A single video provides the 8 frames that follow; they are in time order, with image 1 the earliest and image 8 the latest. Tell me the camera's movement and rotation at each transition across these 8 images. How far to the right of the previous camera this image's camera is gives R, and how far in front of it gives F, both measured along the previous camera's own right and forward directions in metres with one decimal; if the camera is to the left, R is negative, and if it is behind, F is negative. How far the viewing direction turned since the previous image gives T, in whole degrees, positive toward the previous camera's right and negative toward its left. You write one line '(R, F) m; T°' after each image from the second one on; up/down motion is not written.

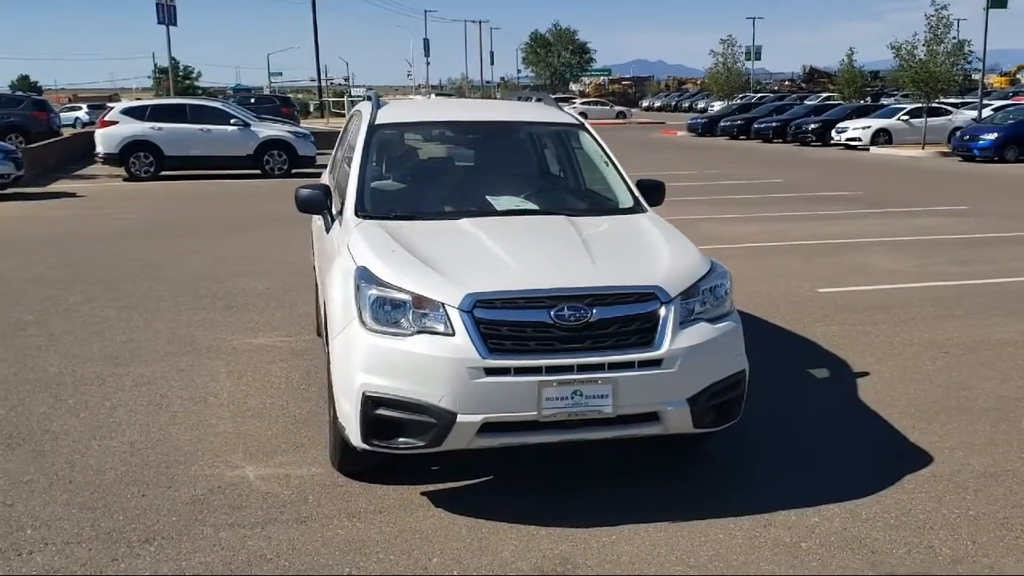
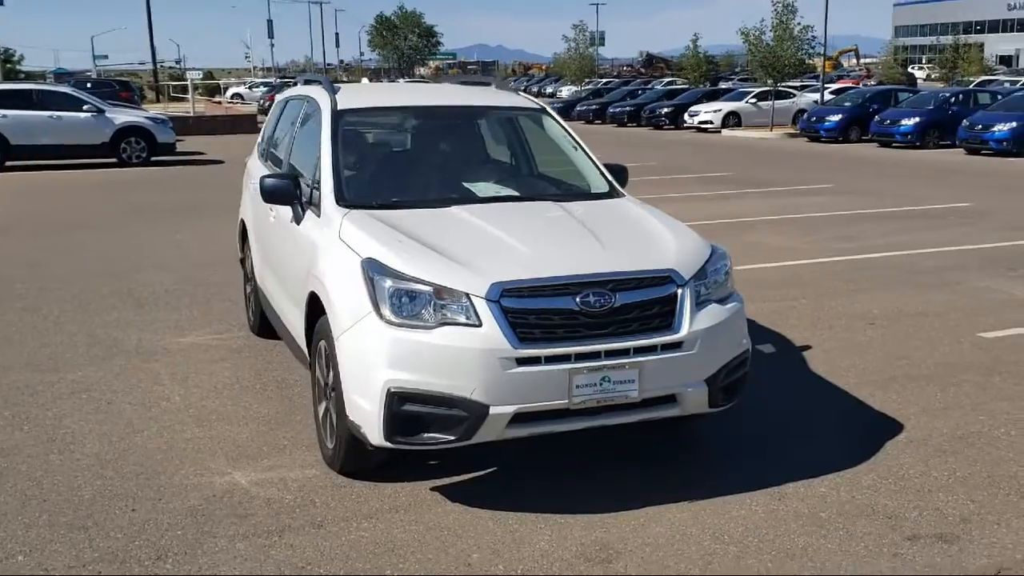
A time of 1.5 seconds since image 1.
(-0.7, +0.1) m; +9°
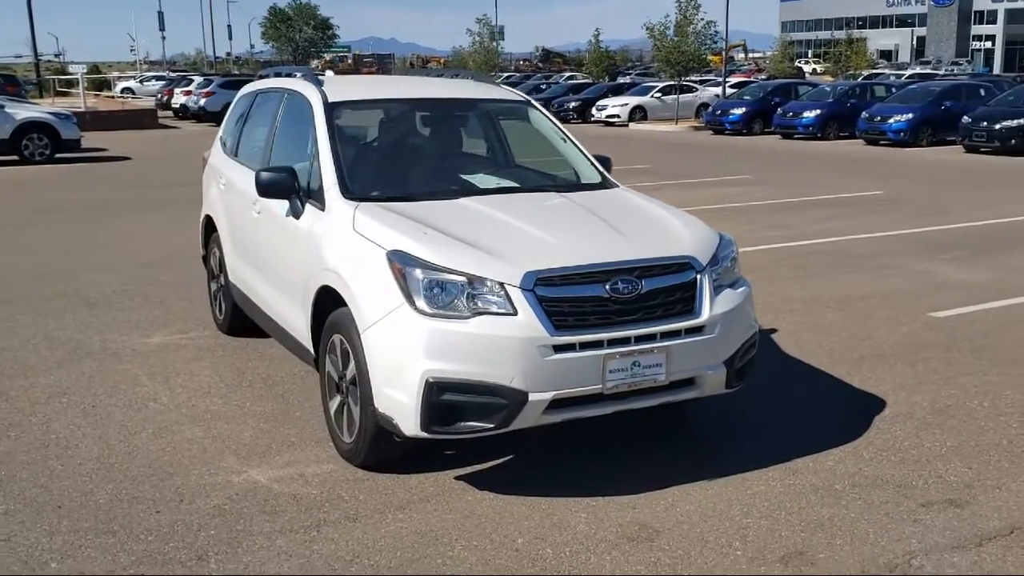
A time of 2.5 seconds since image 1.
(-0.6, 0.0) m; +6°
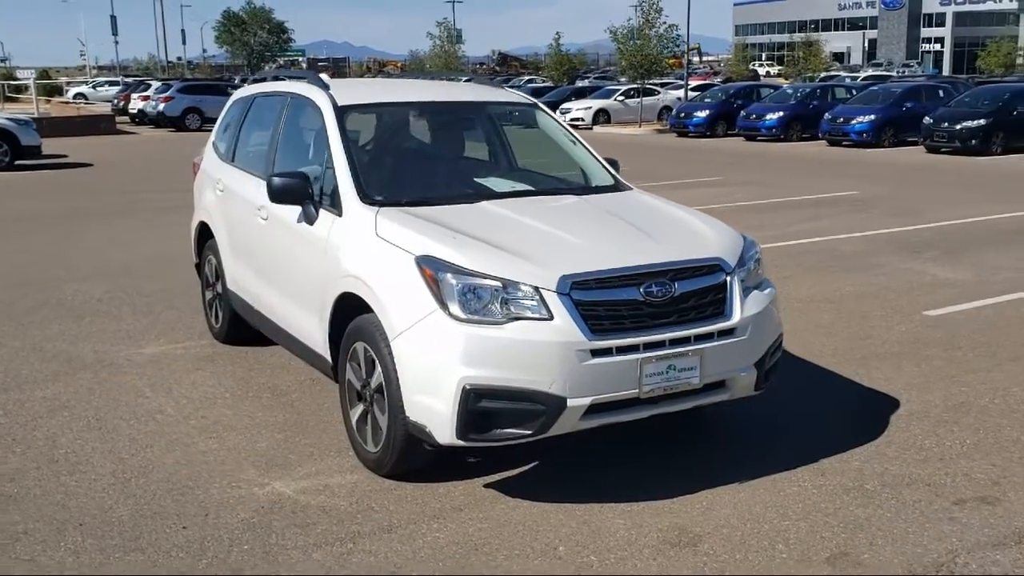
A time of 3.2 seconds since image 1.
(-0.3, +0.1) m; +2°
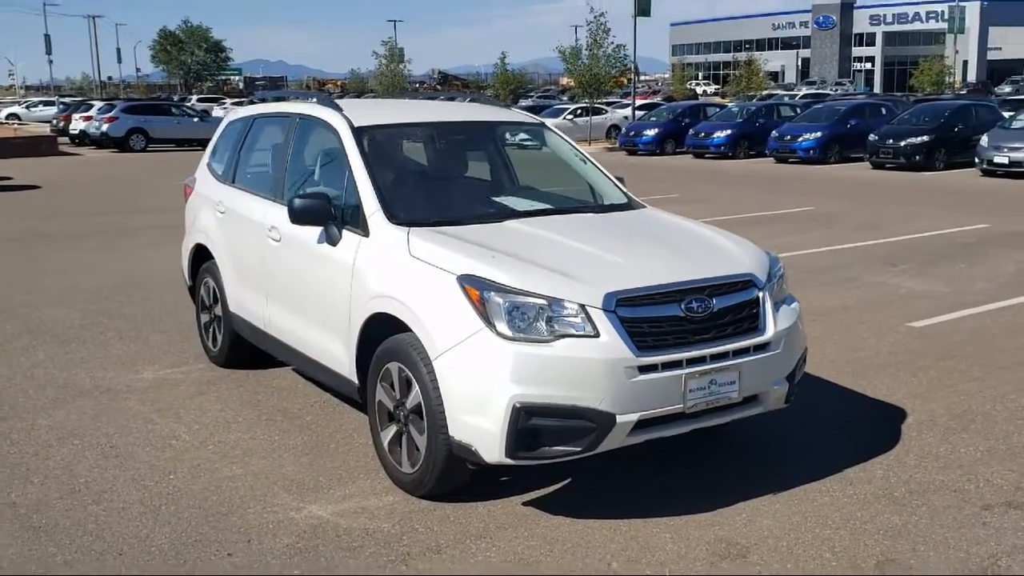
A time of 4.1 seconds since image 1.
(-0.4, 0.0) m; +3°
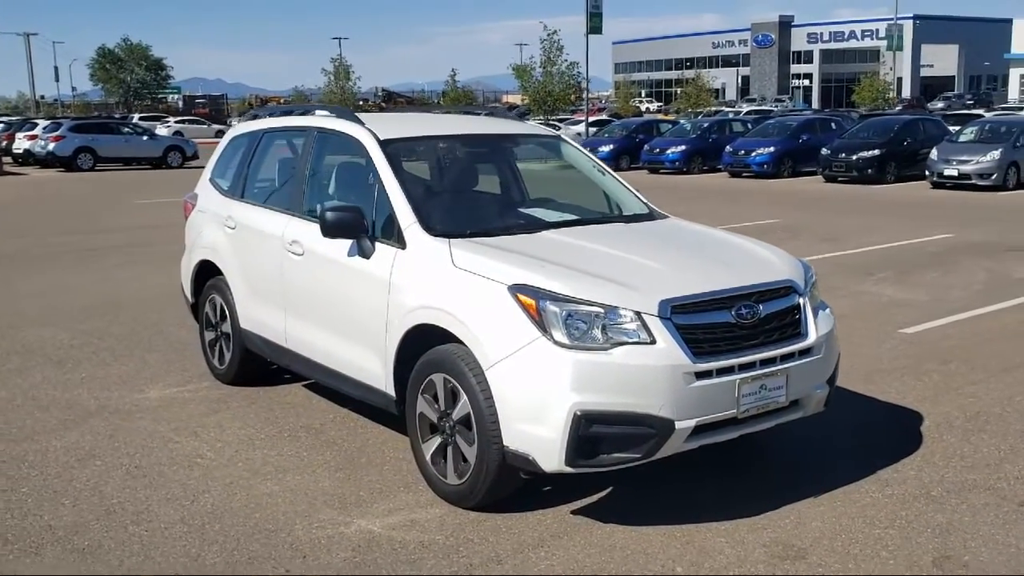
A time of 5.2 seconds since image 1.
(-0.5, 0.0) m; +3°
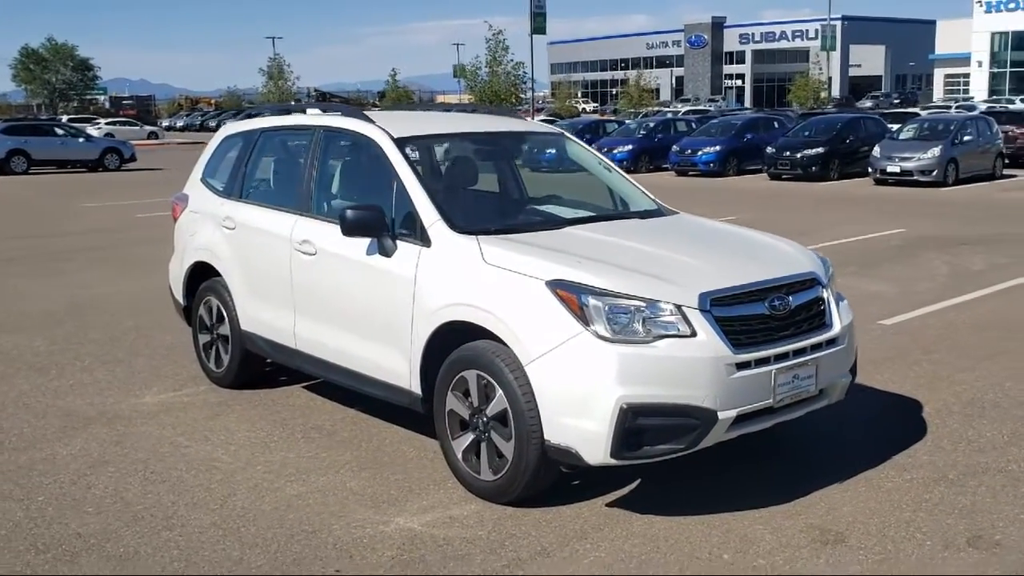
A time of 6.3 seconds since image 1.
(-0.4, 0.0) m; +4°
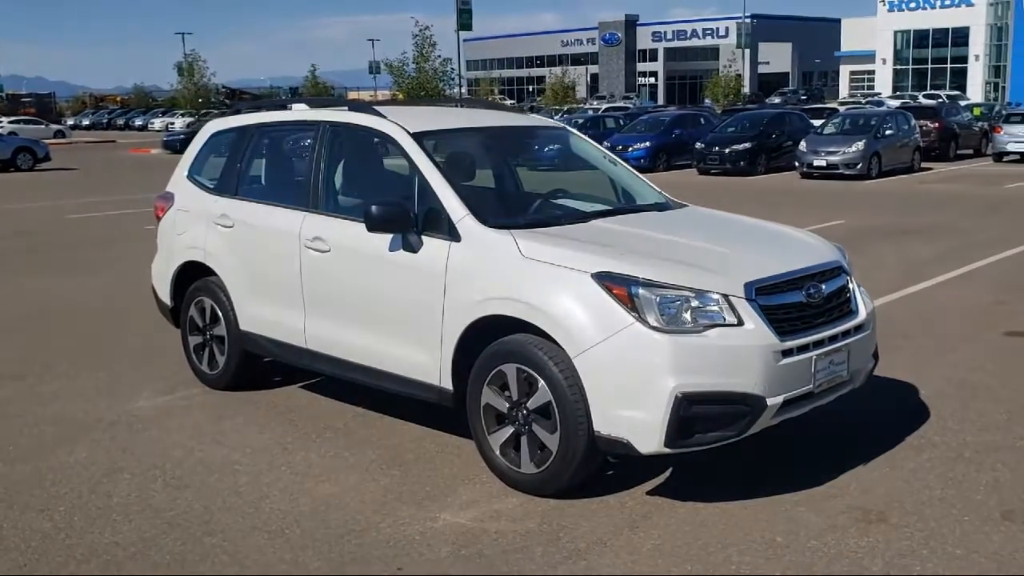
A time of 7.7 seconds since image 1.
(-0.6, 0.0) m; +5°
